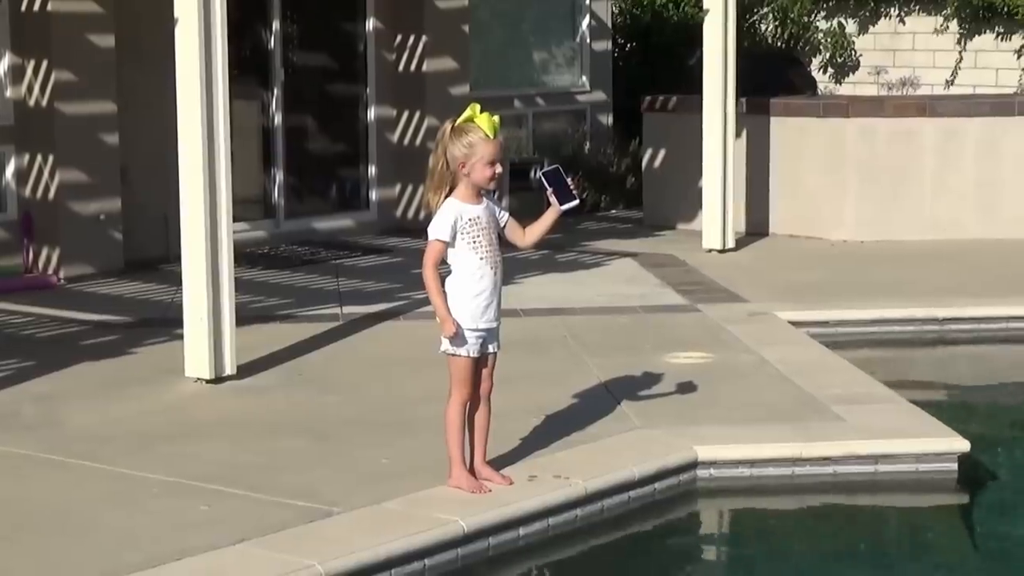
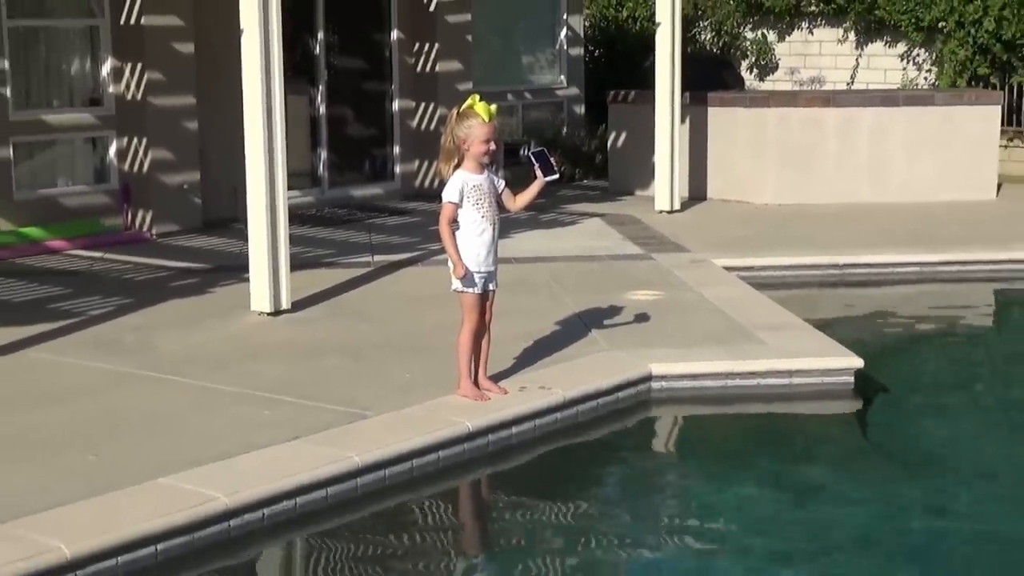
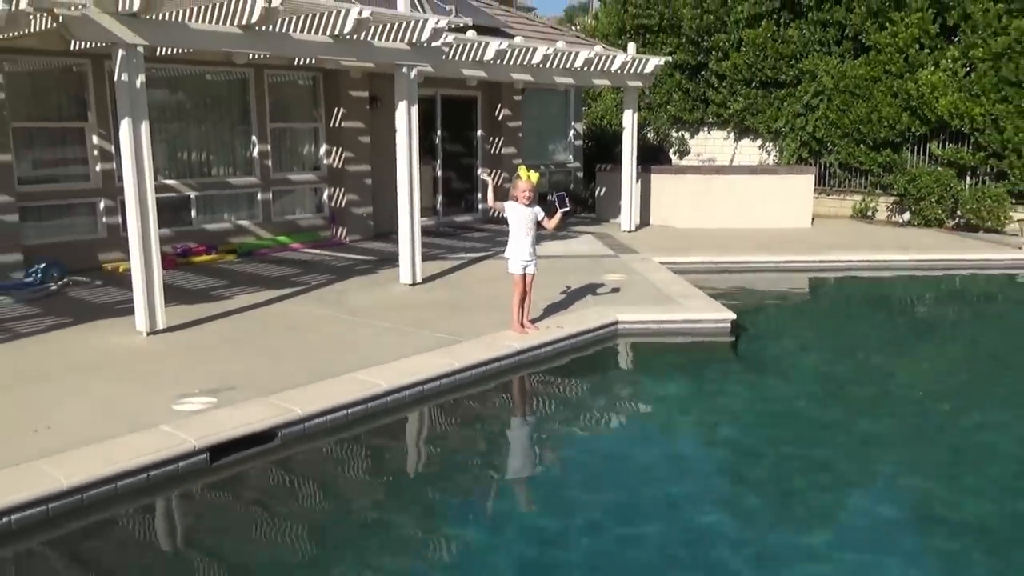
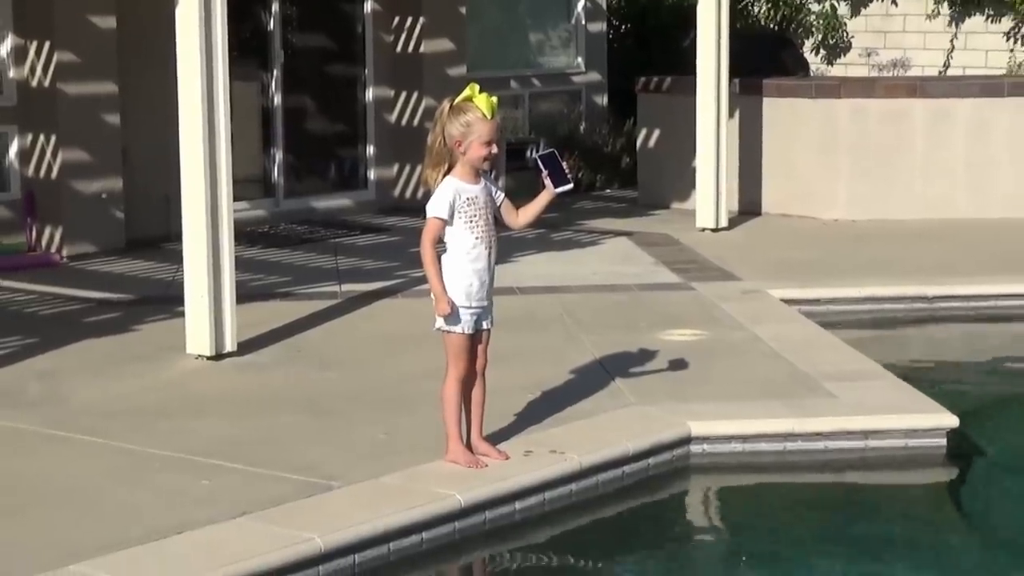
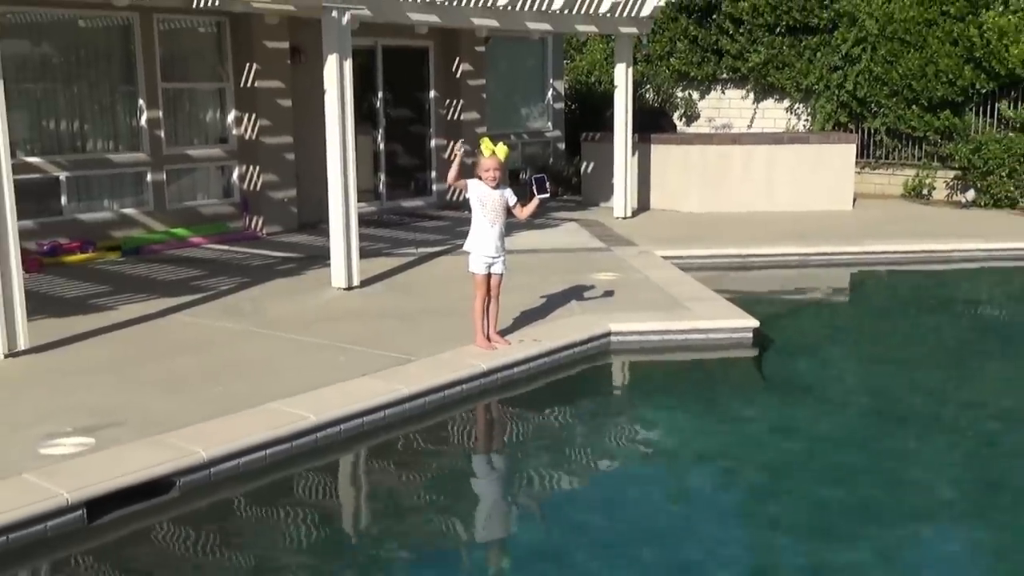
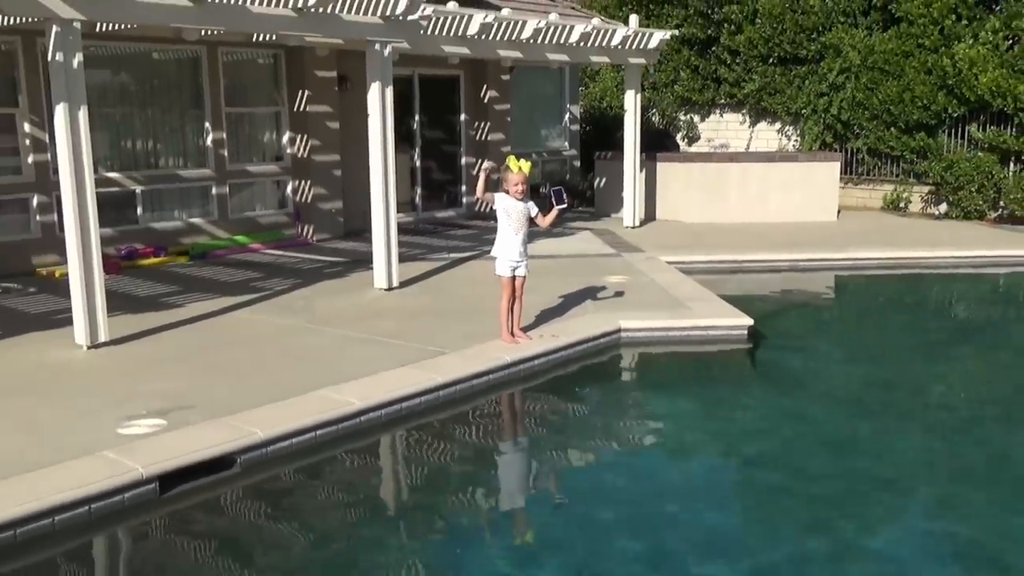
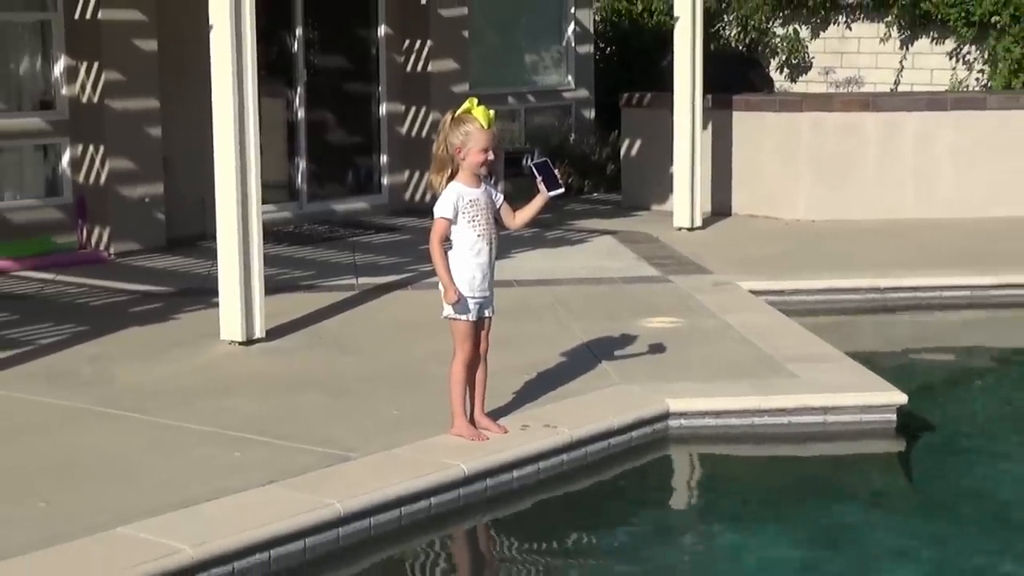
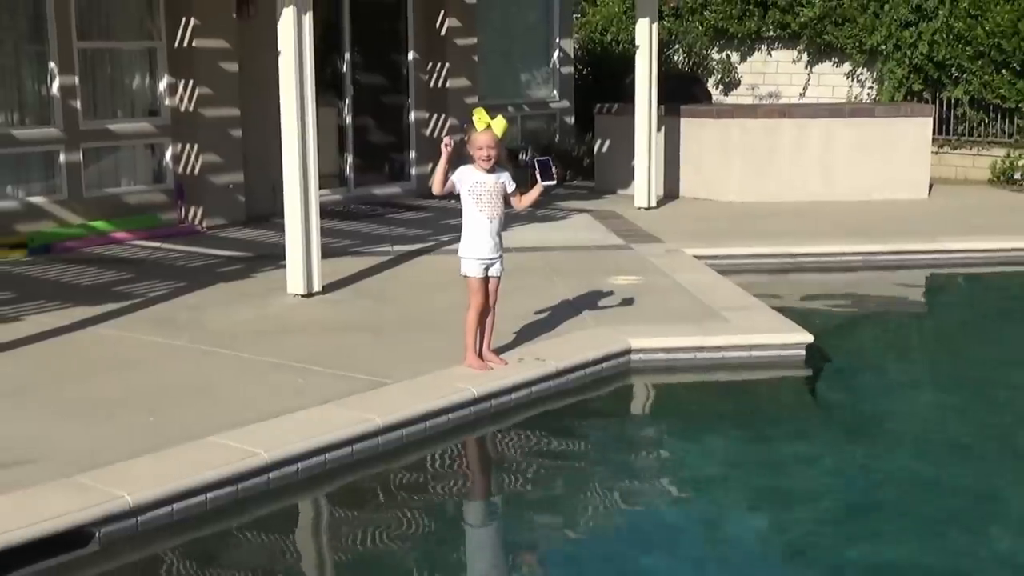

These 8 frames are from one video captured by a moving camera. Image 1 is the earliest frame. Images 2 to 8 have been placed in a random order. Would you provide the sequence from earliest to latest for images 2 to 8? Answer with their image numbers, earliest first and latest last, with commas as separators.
4, 7, 2, 8, 5, 6, 3
